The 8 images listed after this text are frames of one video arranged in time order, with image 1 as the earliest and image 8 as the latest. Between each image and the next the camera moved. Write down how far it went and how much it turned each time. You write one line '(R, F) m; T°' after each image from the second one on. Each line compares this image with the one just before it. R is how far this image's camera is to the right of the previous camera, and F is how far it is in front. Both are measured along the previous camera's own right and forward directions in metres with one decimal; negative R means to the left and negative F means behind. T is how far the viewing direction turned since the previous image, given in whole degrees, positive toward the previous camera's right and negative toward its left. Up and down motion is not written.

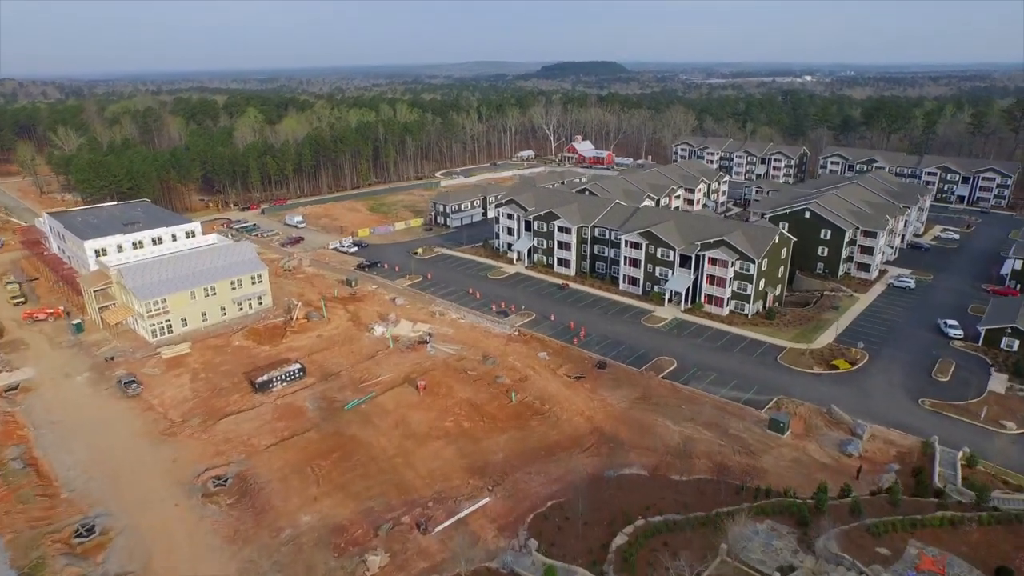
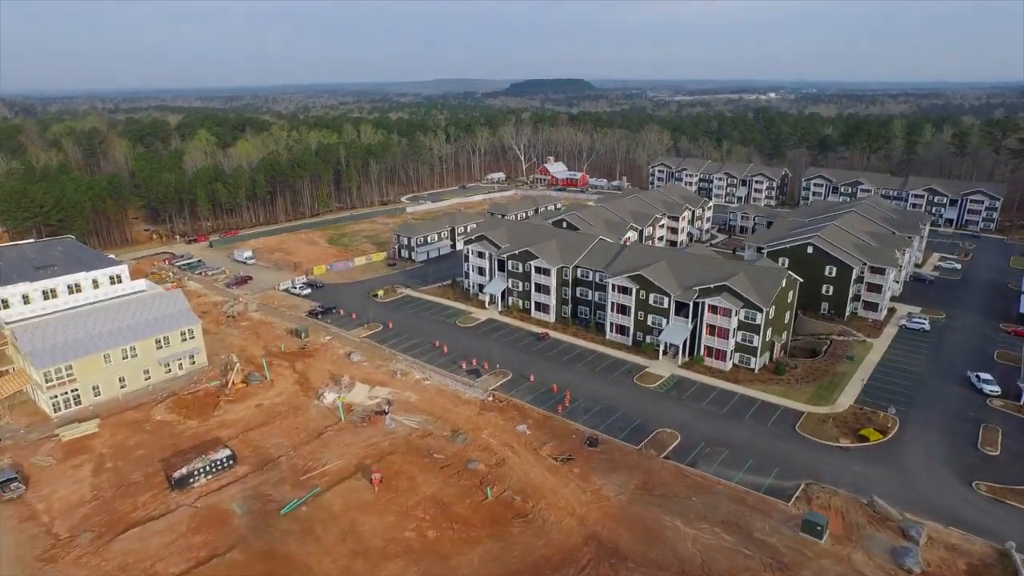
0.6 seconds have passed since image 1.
(0.0, +6.1) m; +3°
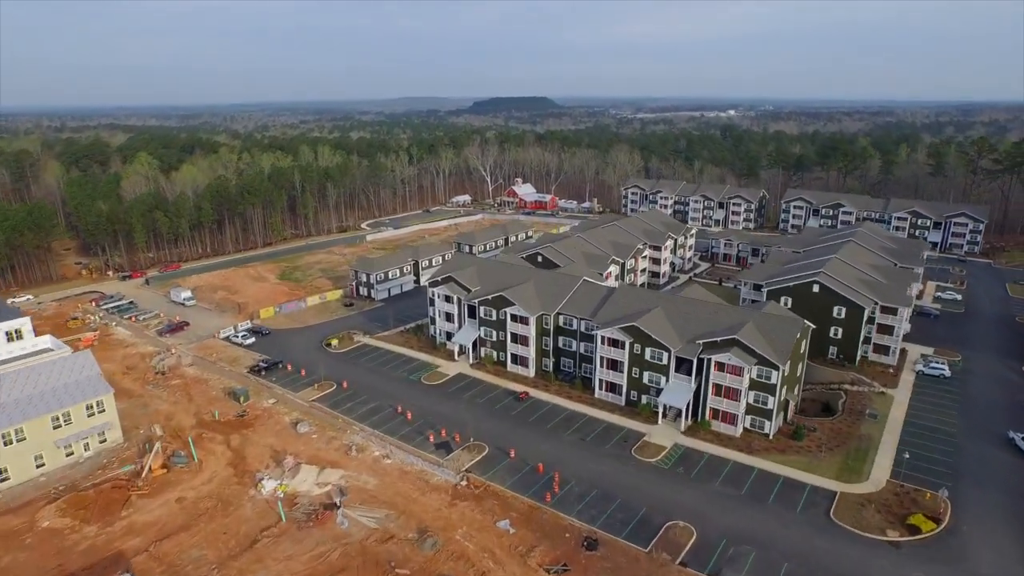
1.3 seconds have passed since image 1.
(-0.5, +5.9) m; +3°
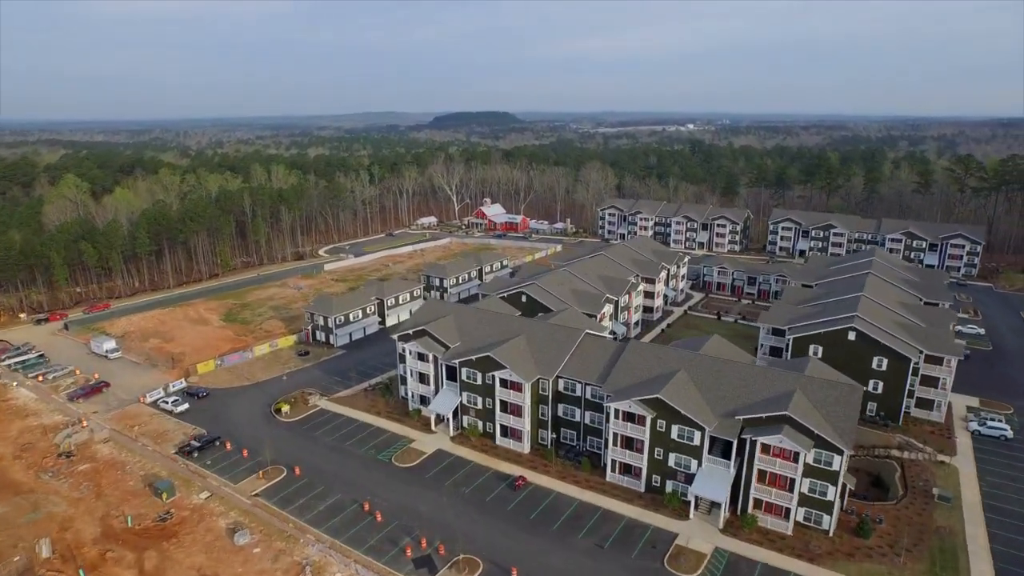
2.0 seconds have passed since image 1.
(-1.4, +7.2) m; +3°
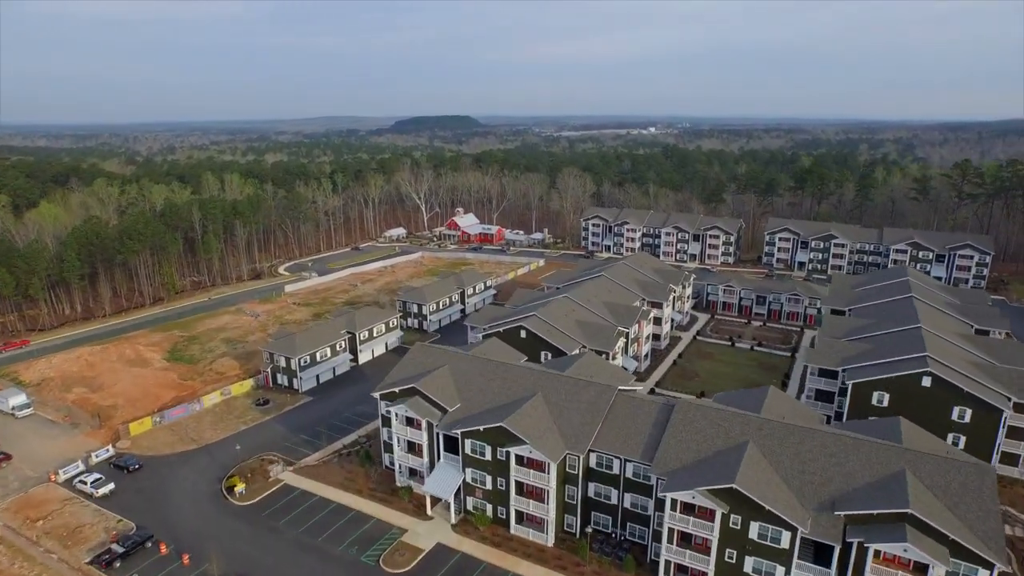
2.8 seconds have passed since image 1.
(-2.2, +7.3) m; +3°
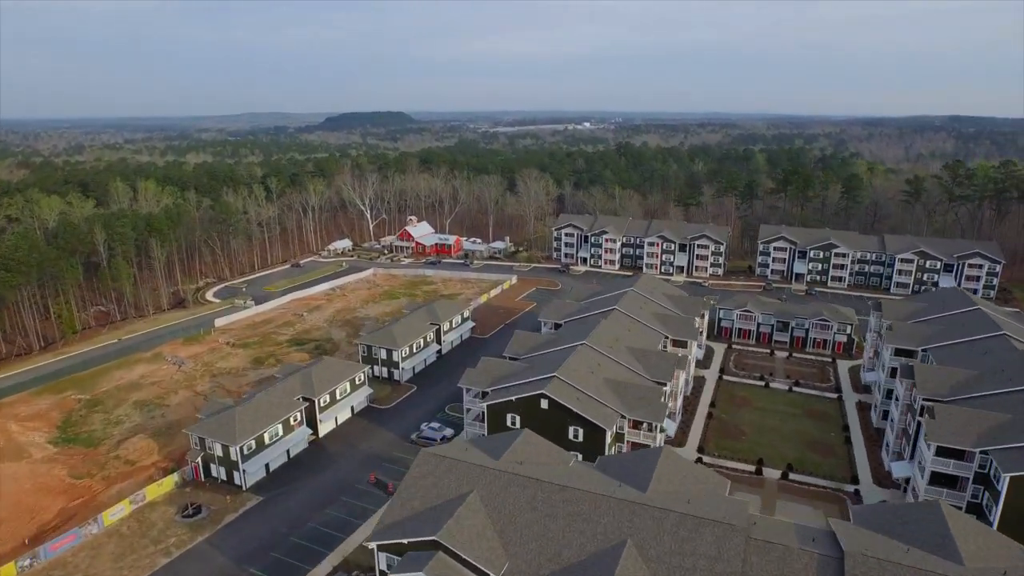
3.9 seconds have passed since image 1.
(-4.0, +10.5) m; +6°
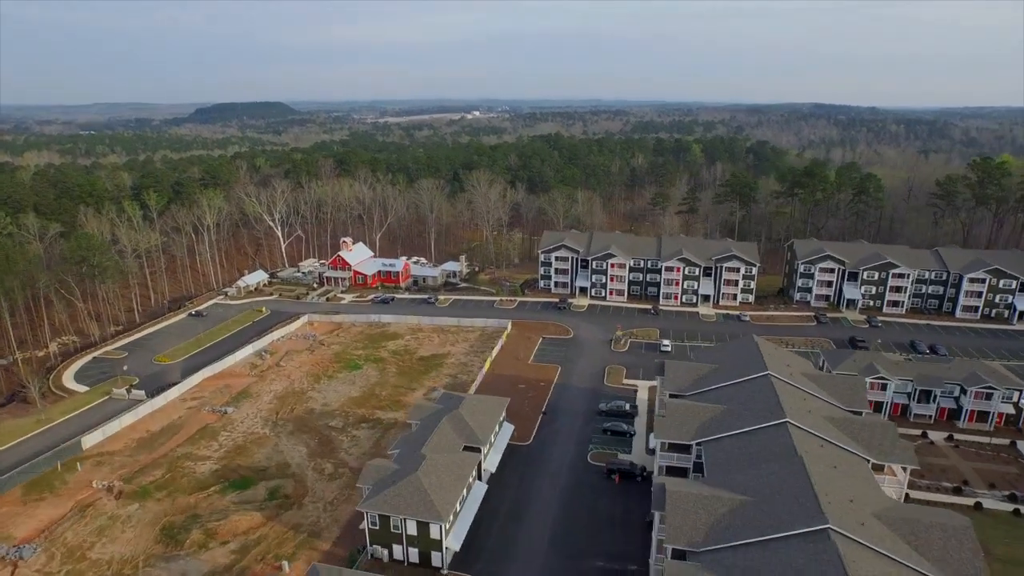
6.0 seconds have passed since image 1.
(-9.4, +19.7) m; +10°
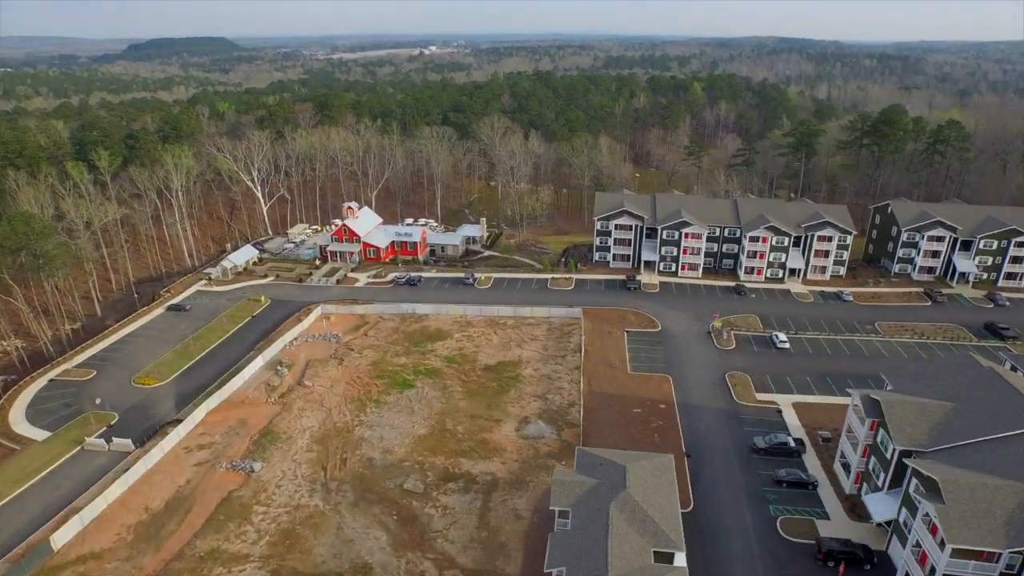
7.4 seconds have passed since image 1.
(-8.5, +11.9) m; +4°
